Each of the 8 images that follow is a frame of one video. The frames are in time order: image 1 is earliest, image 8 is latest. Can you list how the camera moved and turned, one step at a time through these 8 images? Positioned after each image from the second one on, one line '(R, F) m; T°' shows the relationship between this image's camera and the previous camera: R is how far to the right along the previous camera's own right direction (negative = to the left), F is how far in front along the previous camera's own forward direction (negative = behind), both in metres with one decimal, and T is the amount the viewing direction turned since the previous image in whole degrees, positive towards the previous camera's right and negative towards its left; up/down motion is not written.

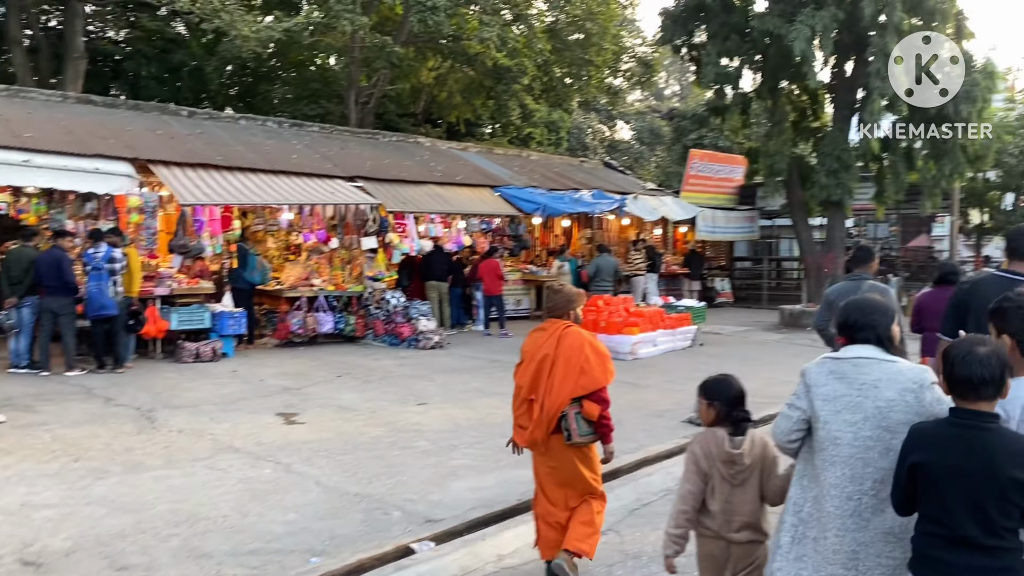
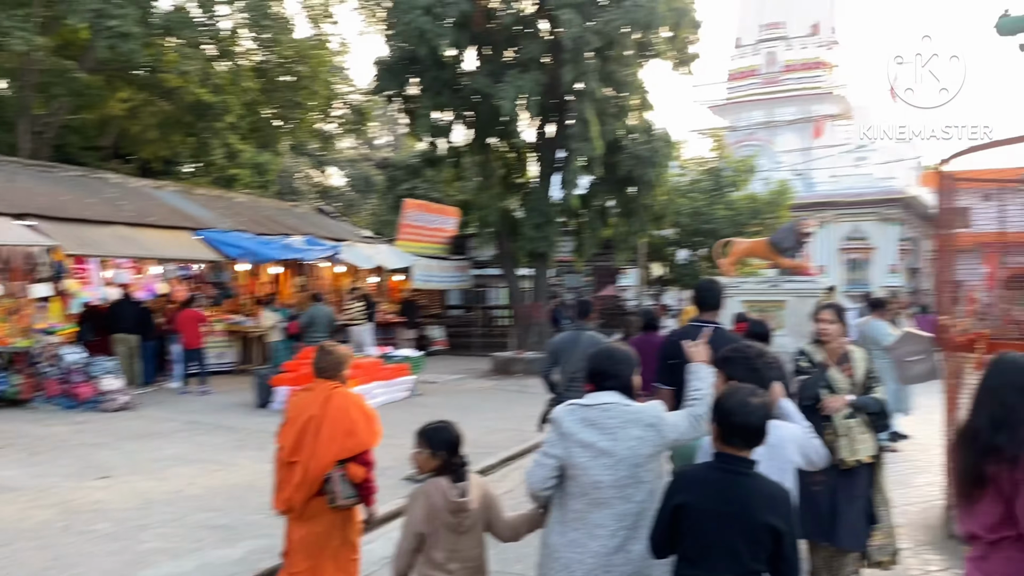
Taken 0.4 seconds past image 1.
(-0.1, +0.3) m; +19°
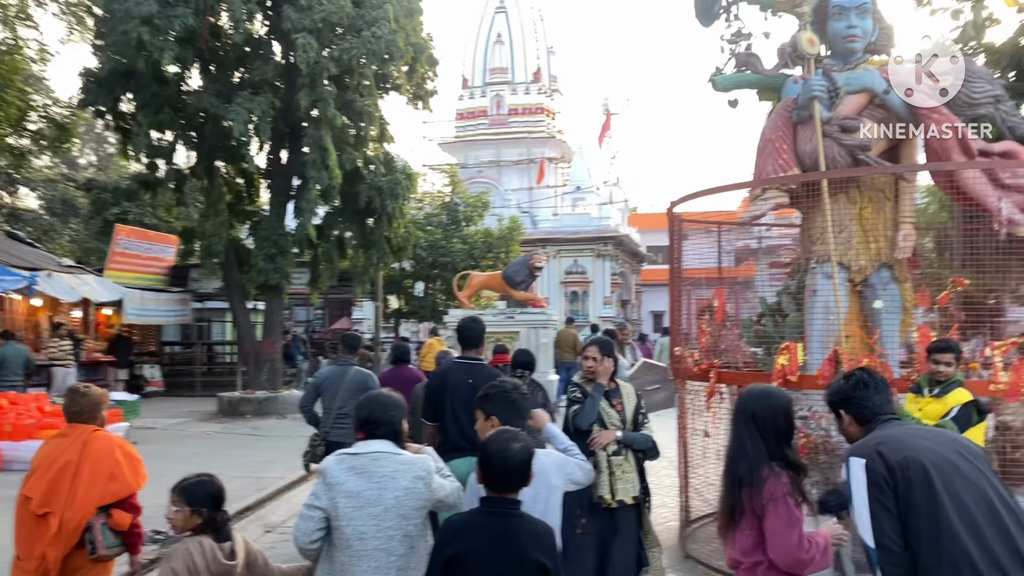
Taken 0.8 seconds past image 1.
(-0.1, +0.2) m; +18°
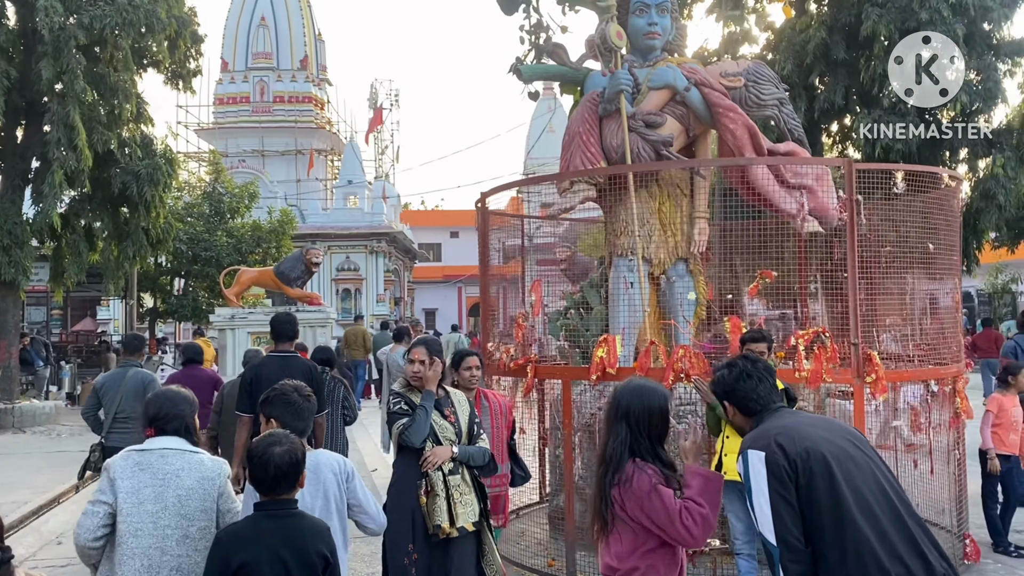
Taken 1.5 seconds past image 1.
(-0.2, +0.3) m; +15°
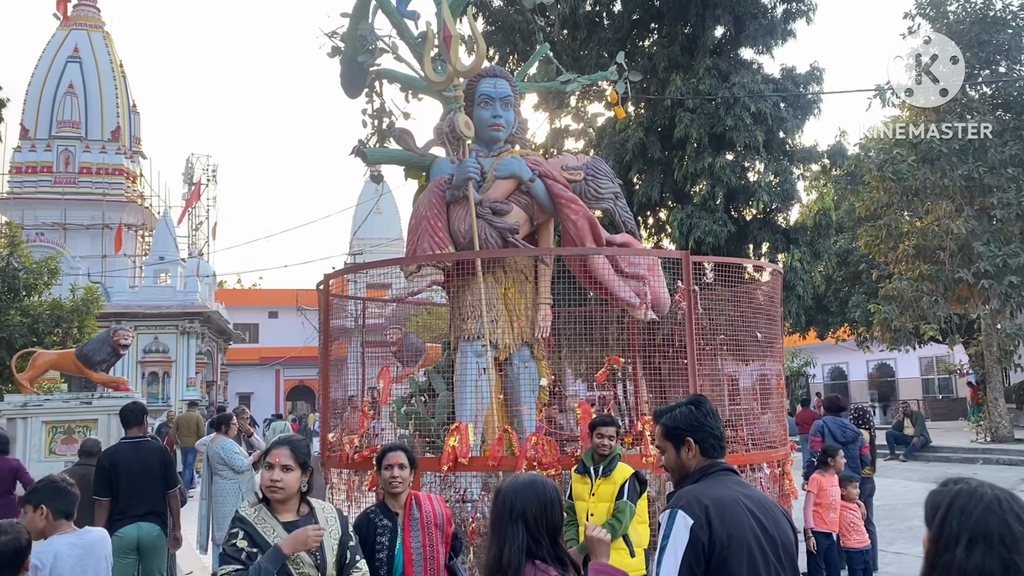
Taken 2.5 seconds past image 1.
(-0.2, +0.1) m; +12°
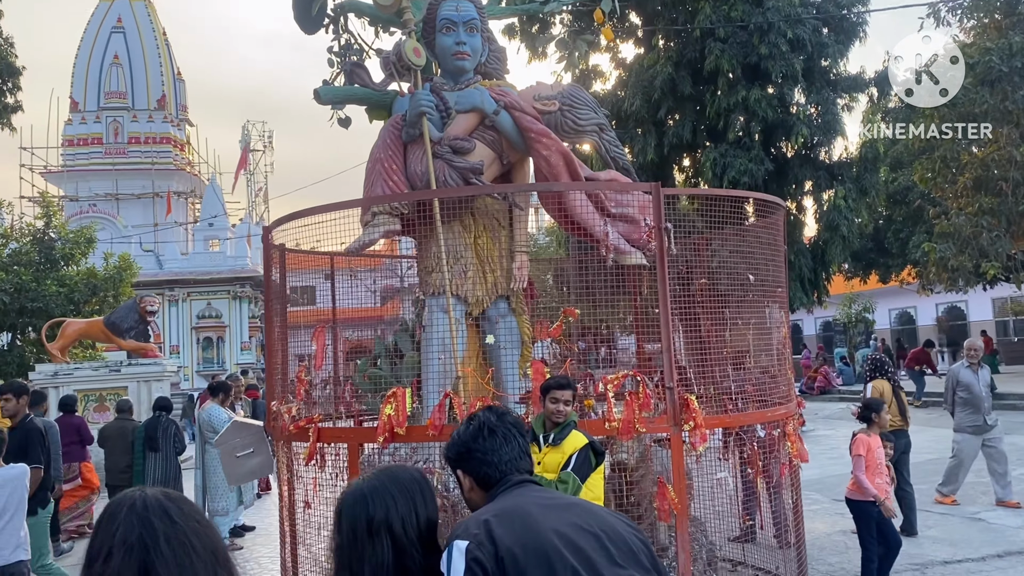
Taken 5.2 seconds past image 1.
(+0.6, +0.6) m; -4°
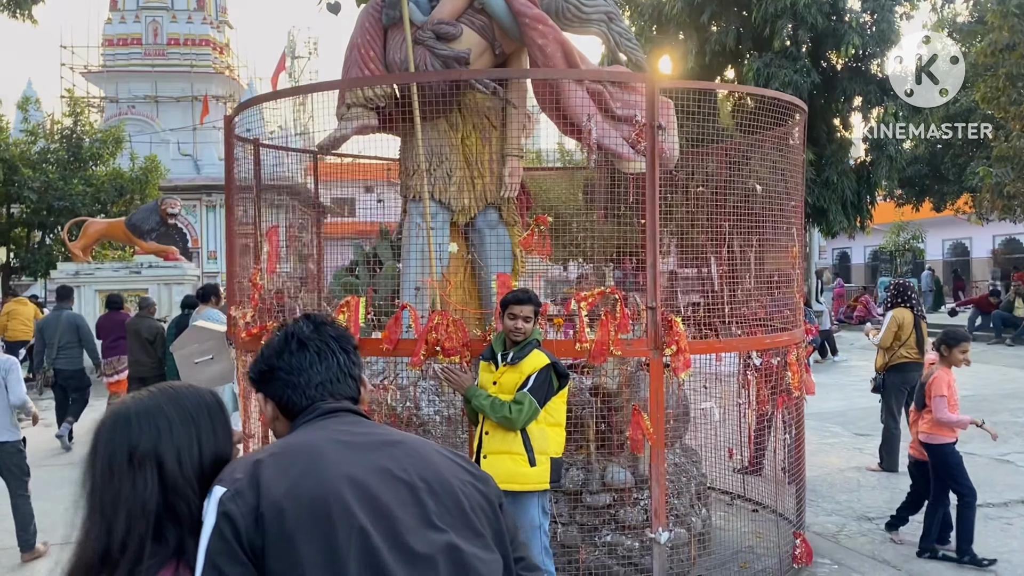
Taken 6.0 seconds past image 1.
(+0.3, +0.4) m; -3°
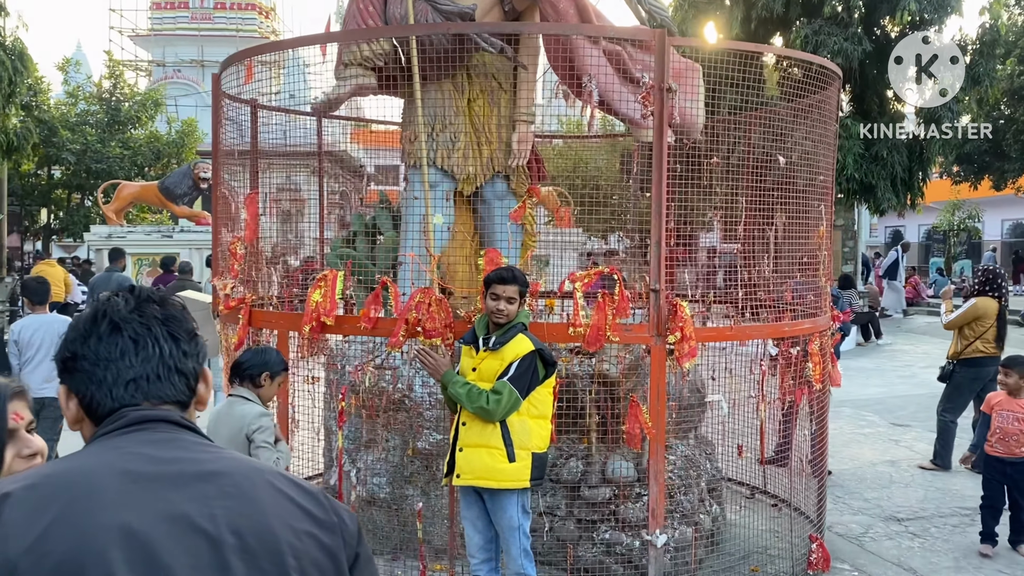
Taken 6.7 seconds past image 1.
(+0.2, +0.3) m; -3°
